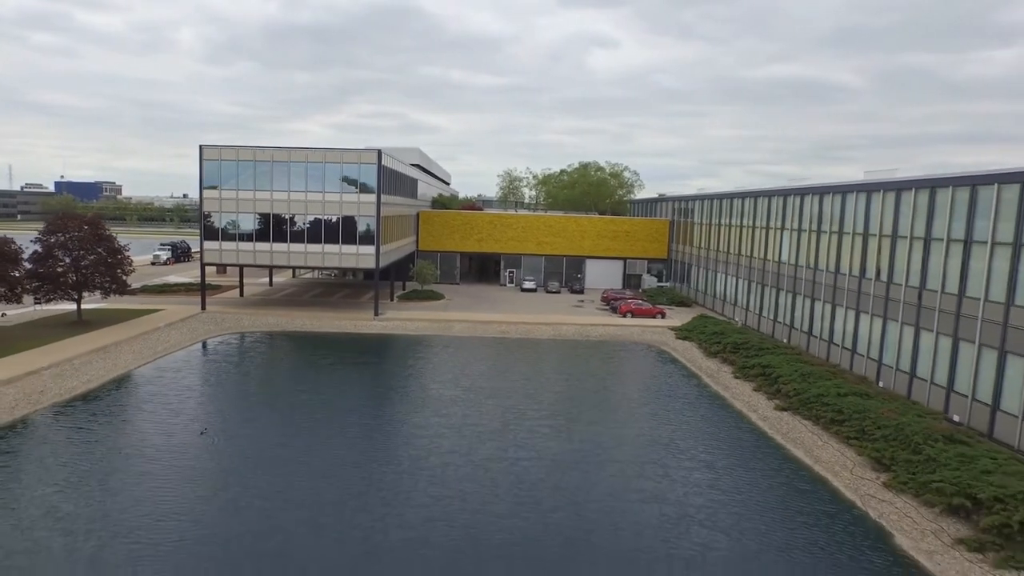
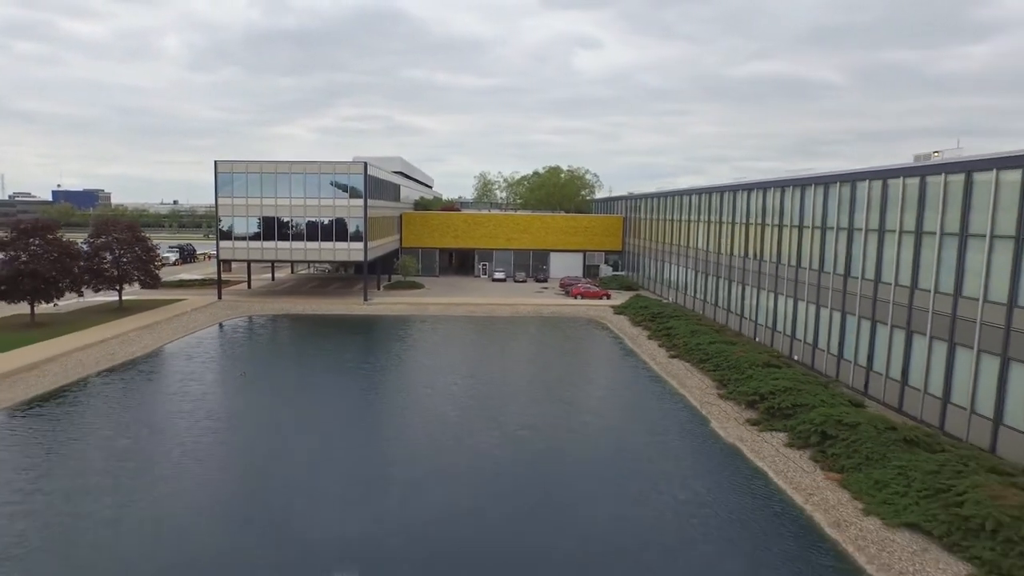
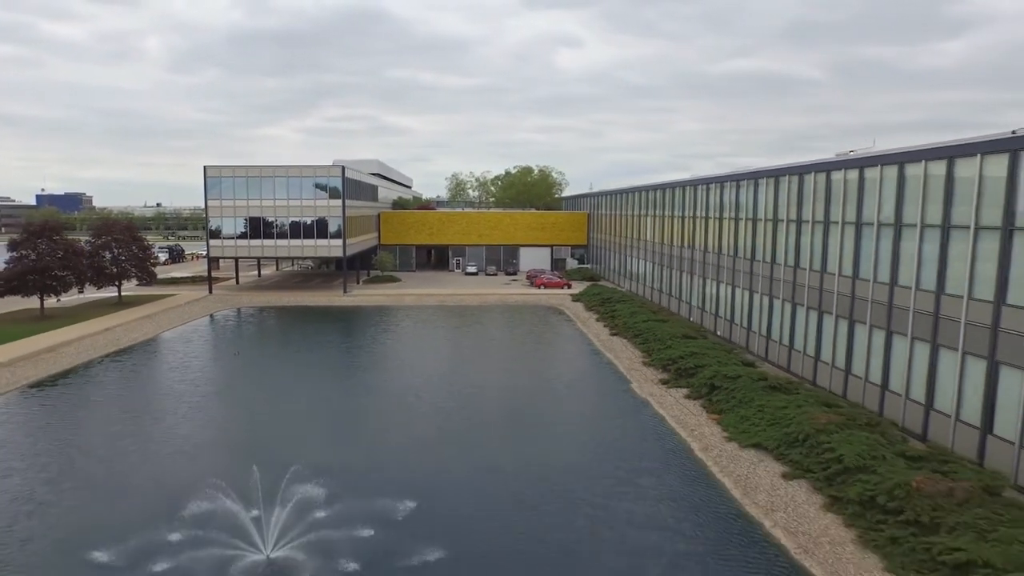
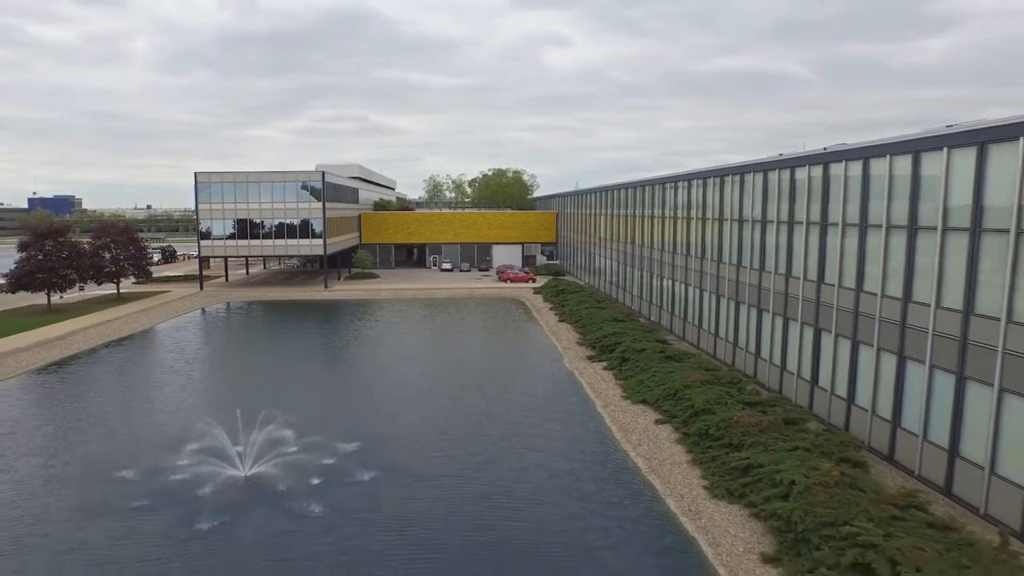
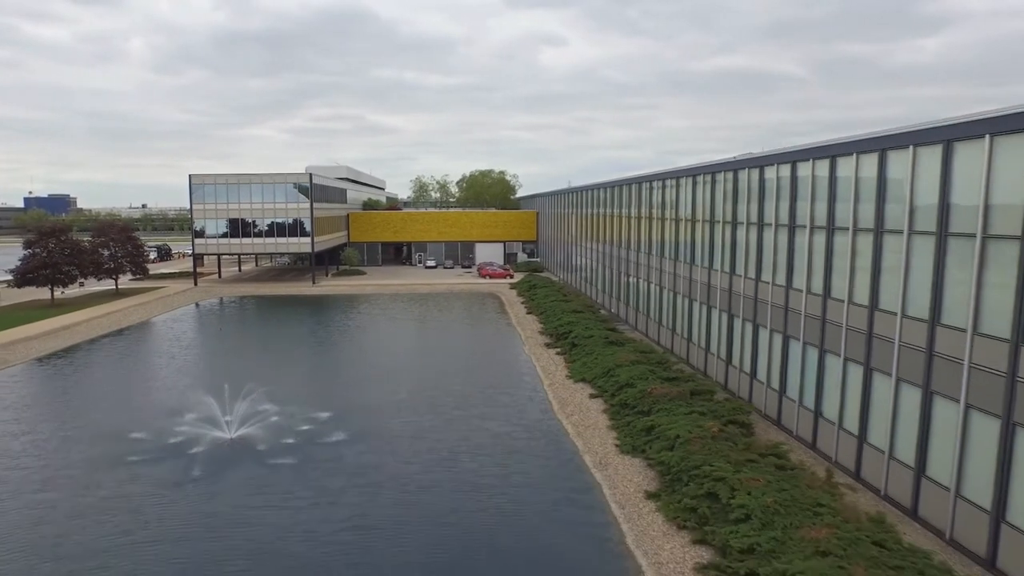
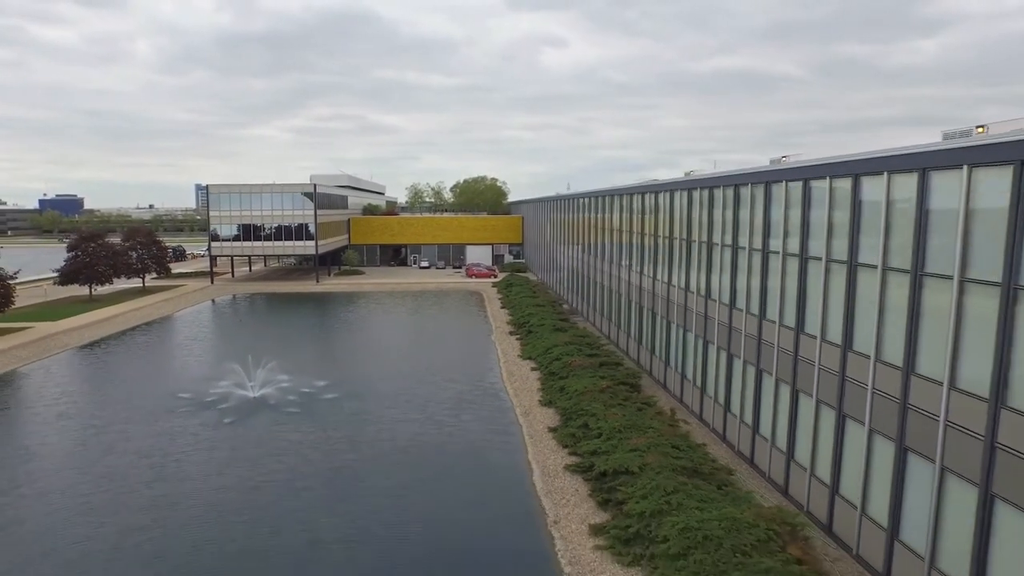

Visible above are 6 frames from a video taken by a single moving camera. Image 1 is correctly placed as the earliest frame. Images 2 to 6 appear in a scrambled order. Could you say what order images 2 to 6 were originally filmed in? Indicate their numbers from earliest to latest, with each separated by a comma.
2, 3, 4, 5, 6
